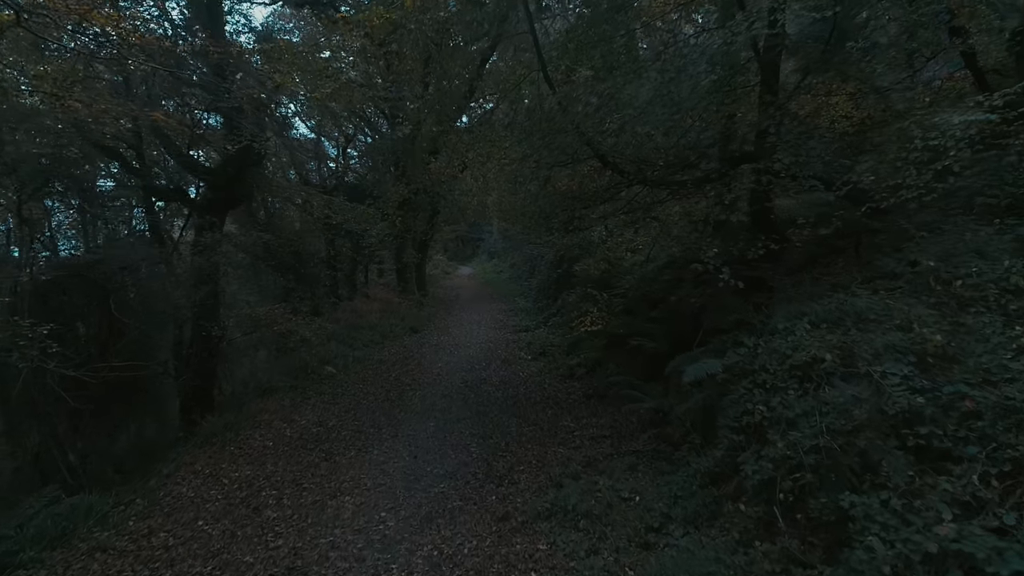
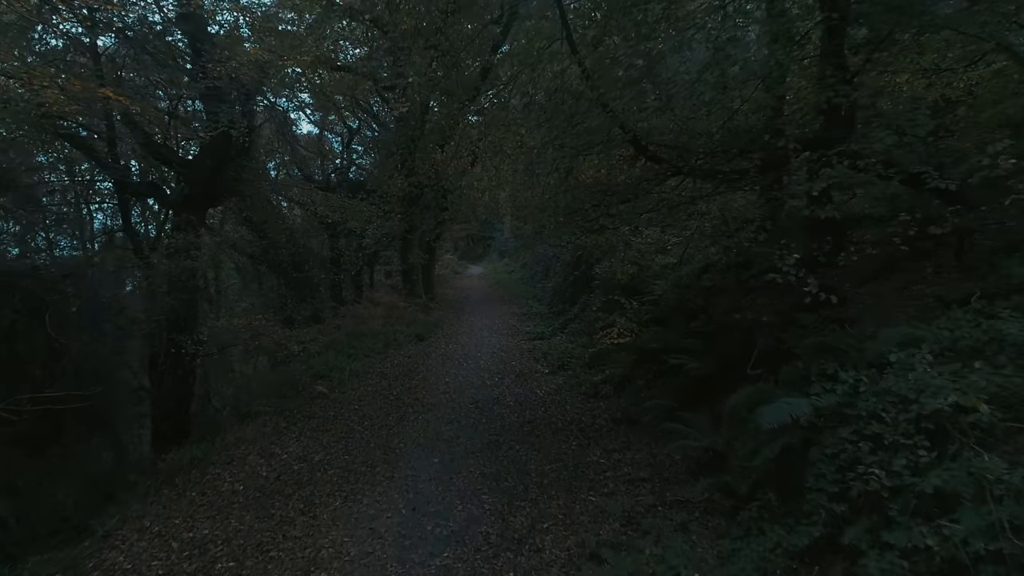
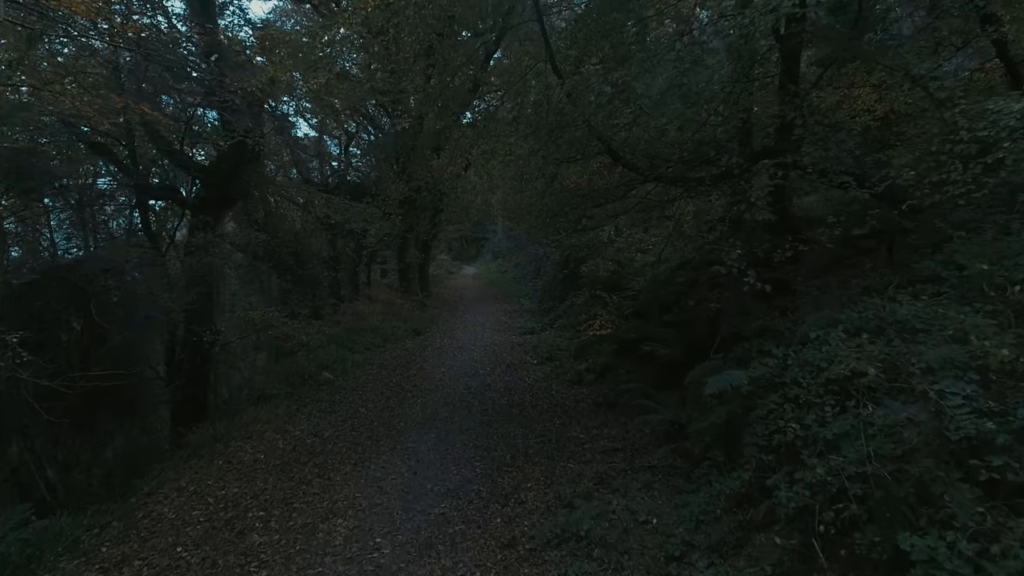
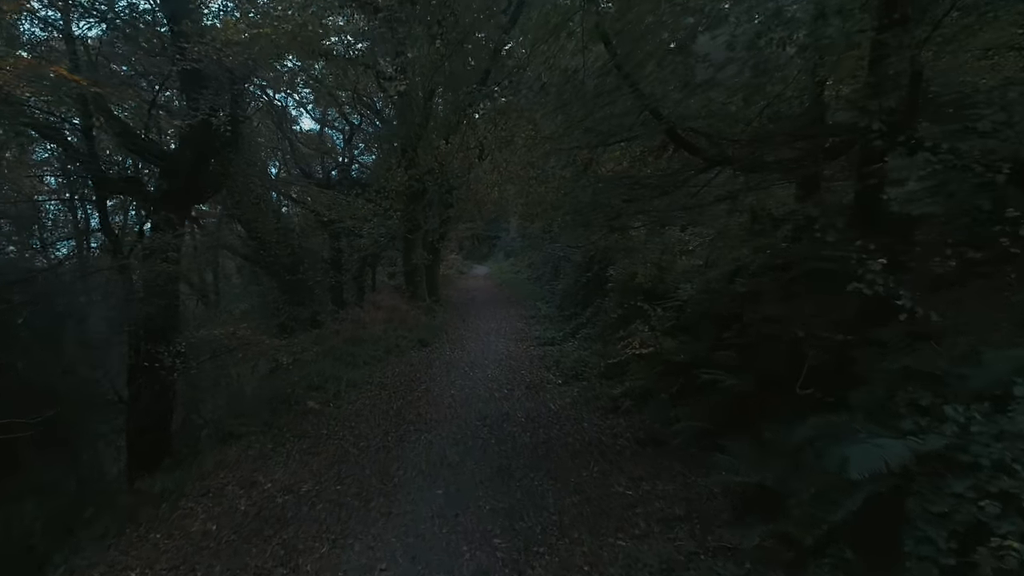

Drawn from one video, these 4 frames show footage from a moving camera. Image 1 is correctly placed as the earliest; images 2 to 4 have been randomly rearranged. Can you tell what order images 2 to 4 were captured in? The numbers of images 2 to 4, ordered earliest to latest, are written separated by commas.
3, 2, 4
